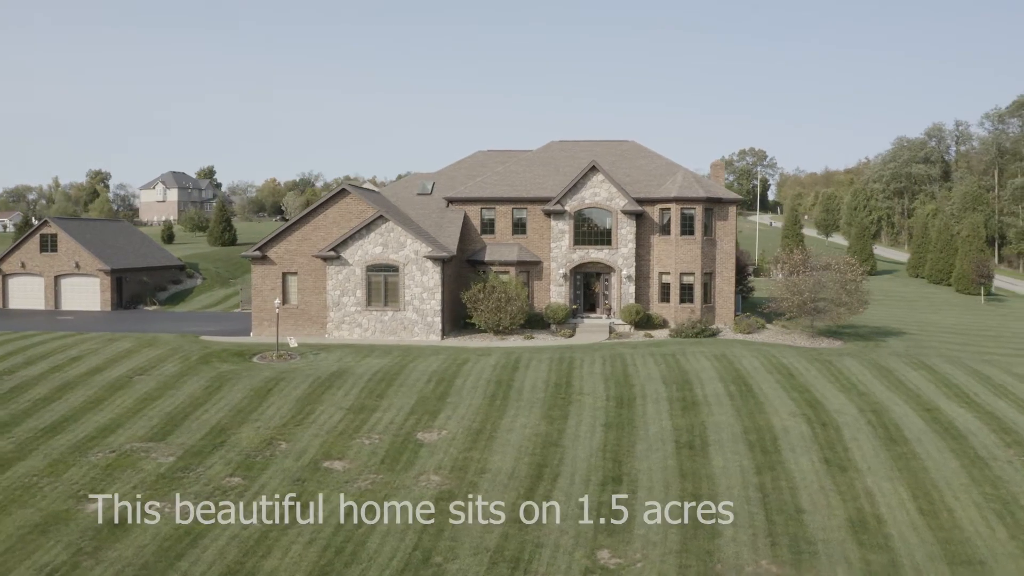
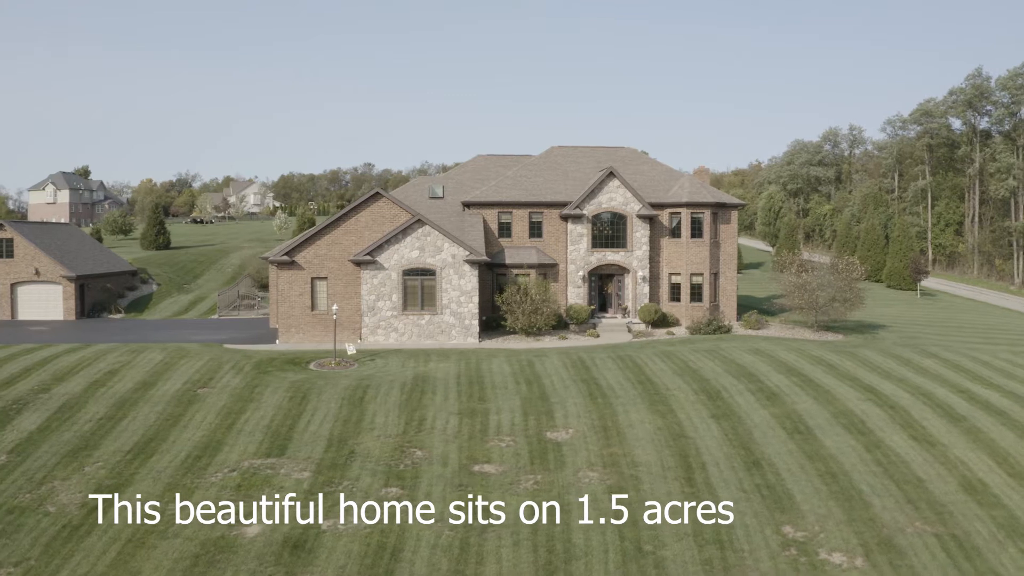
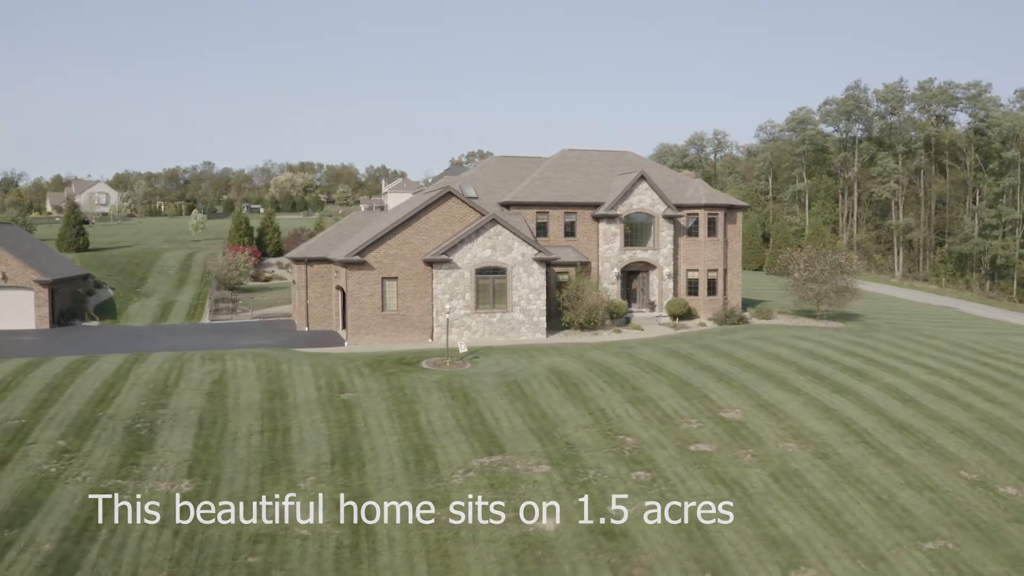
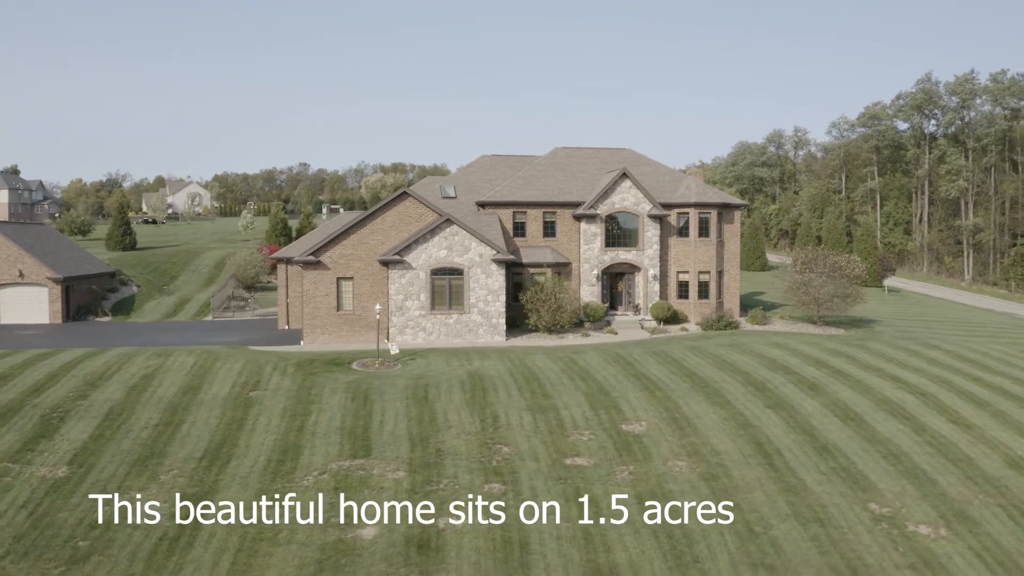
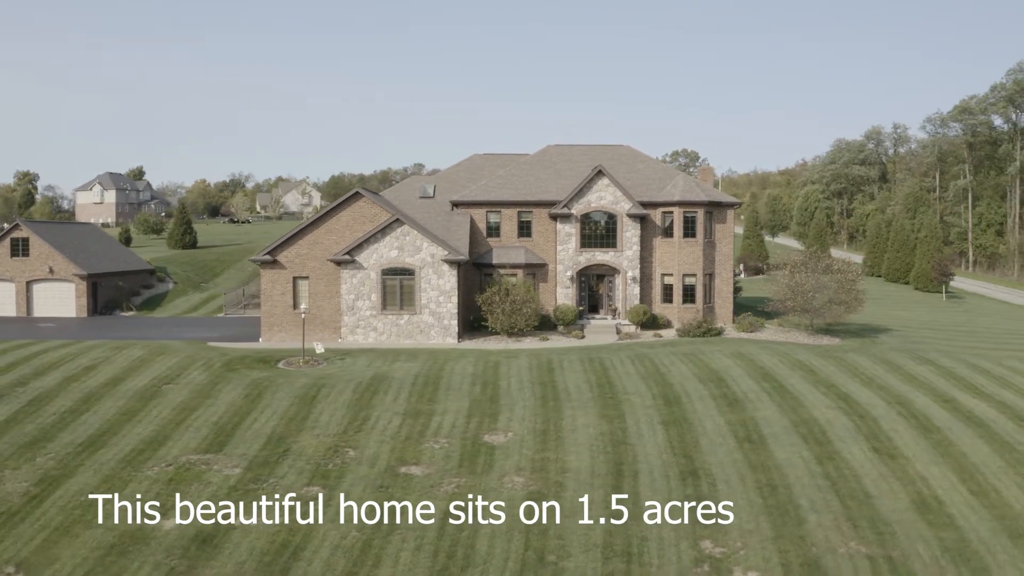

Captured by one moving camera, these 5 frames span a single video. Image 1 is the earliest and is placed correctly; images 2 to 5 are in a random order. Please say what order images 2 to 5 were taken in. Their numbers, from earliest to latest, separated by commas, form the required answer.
5, 2, 4, 3
